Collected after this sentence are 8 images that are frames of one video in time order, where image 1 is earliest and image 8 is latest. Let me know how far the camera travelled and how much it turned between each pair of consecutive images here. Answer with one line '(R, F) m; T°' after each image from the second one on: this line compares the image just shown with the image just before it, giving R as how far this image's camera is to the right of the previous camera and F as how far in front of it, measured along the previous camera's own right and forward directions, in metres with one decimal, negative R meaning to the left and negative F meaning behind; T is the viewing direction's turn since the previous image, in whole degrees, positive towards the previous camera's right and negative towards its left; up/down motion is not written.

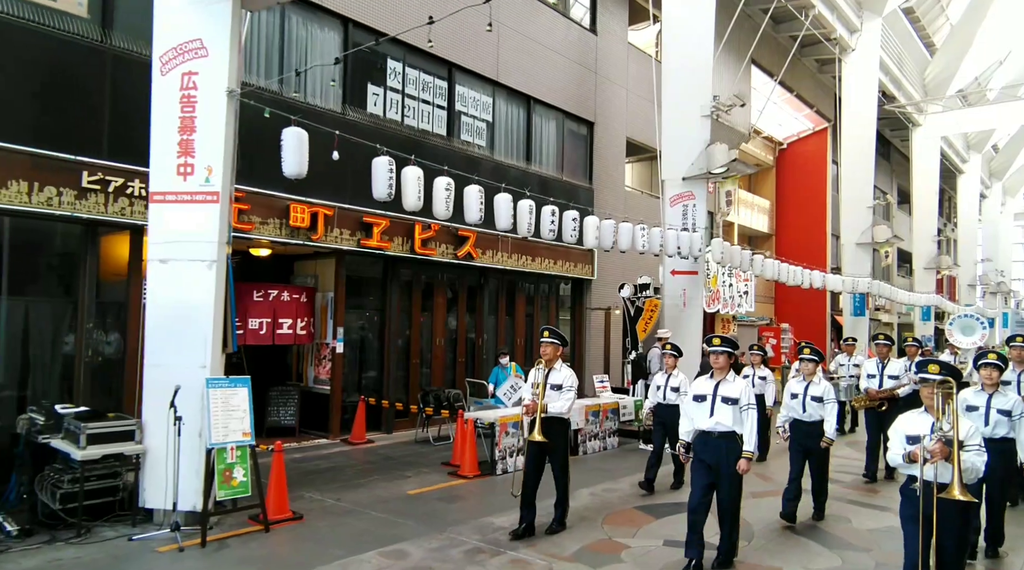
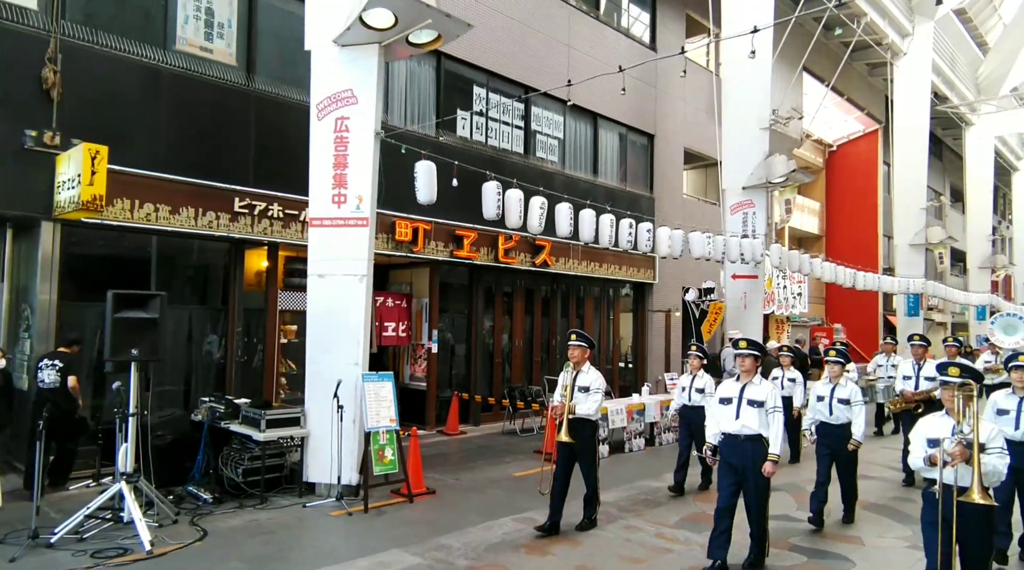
(-0.6, -1.2) m; -3°
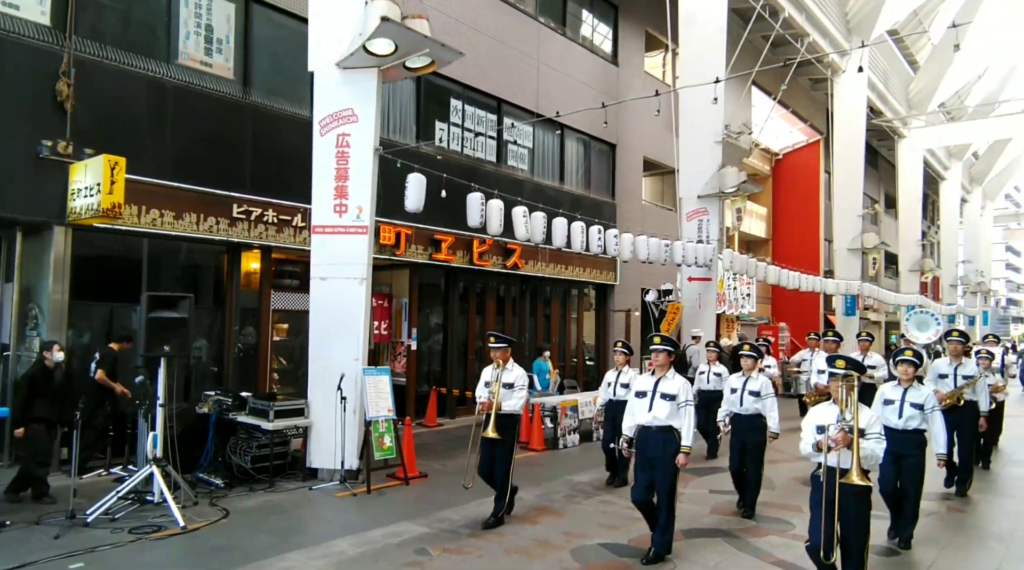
(-0.4, -0.9) m; +4°
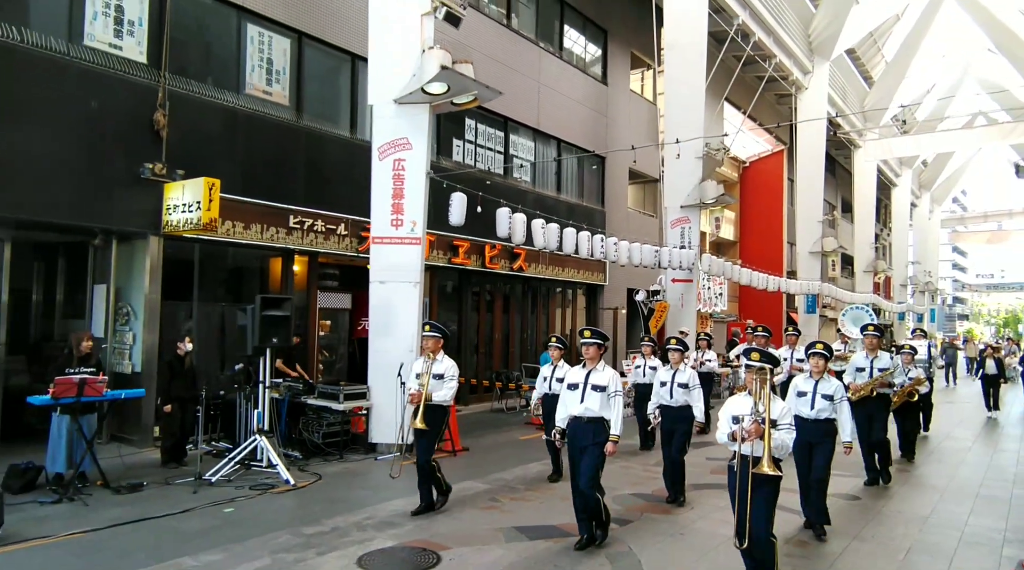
(-0.9, -1.7) m; +3°
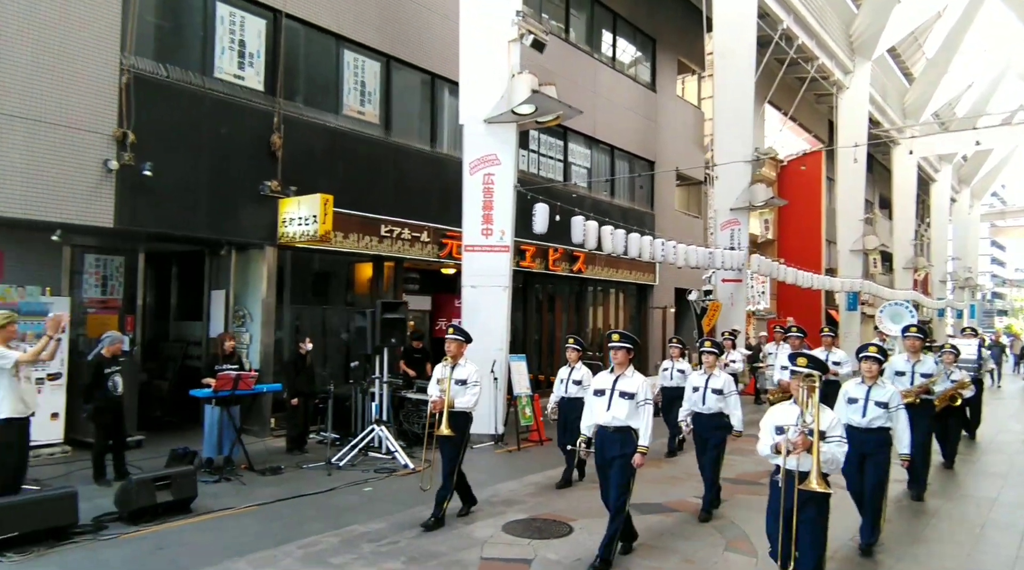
(-0.8, -1.0) m; -2°
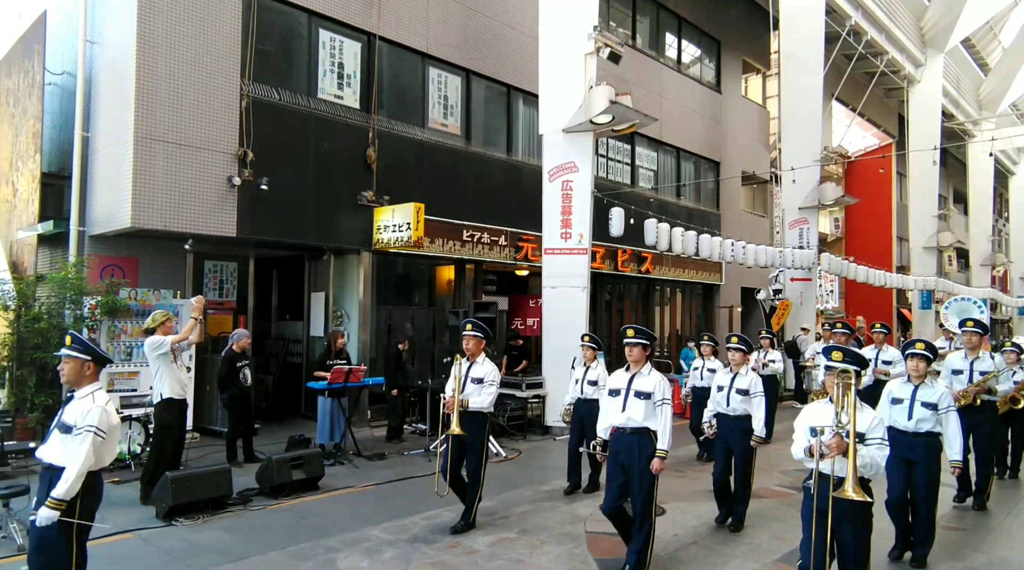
(-0.3, -0.7) m; -4°
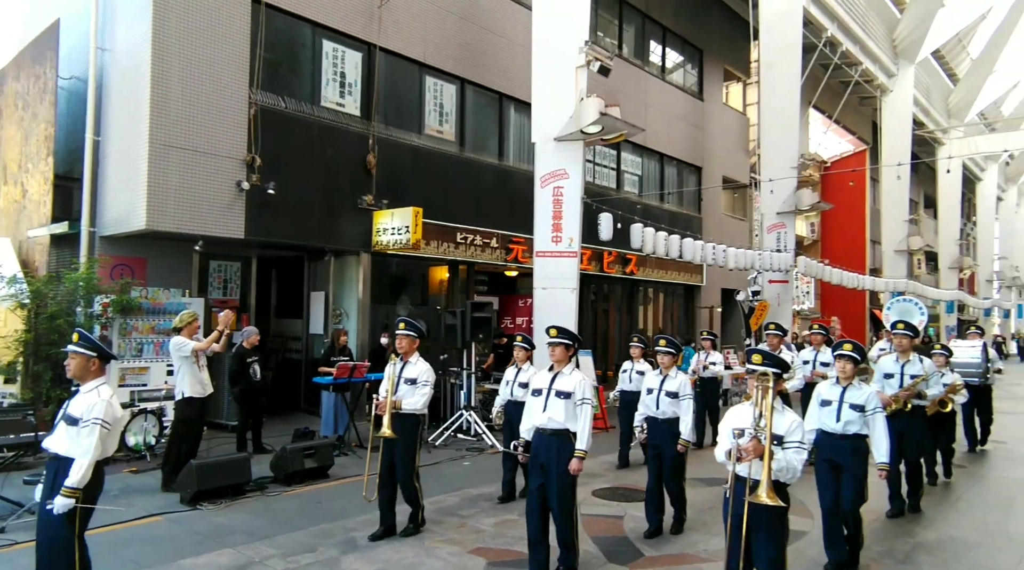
(-0.2, -0.6) m; +1°
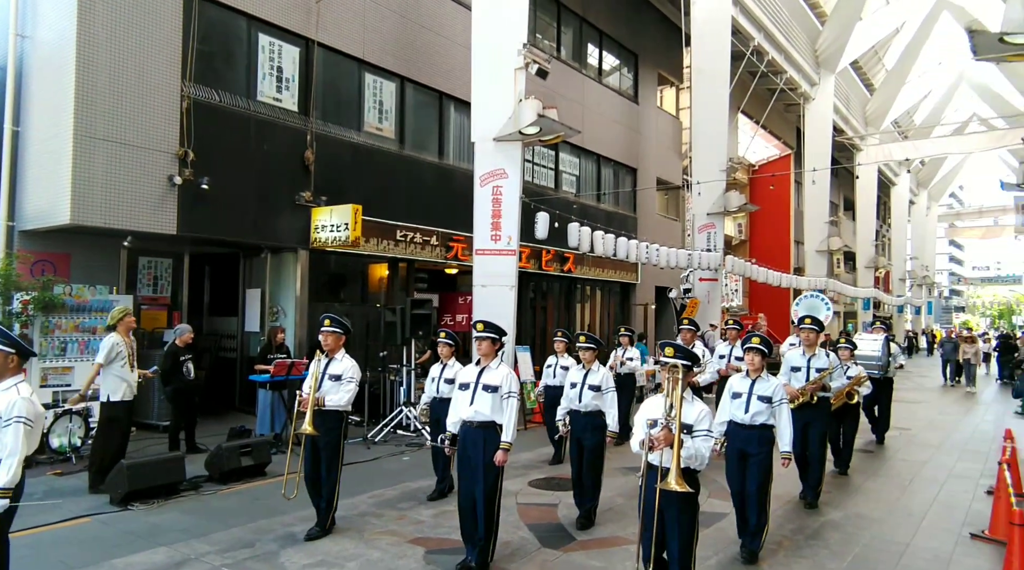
(0.0, -0.2) m; +5°
